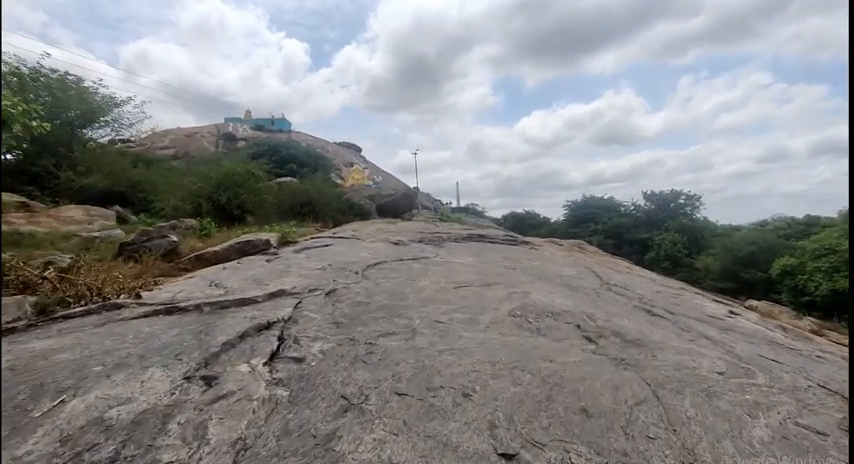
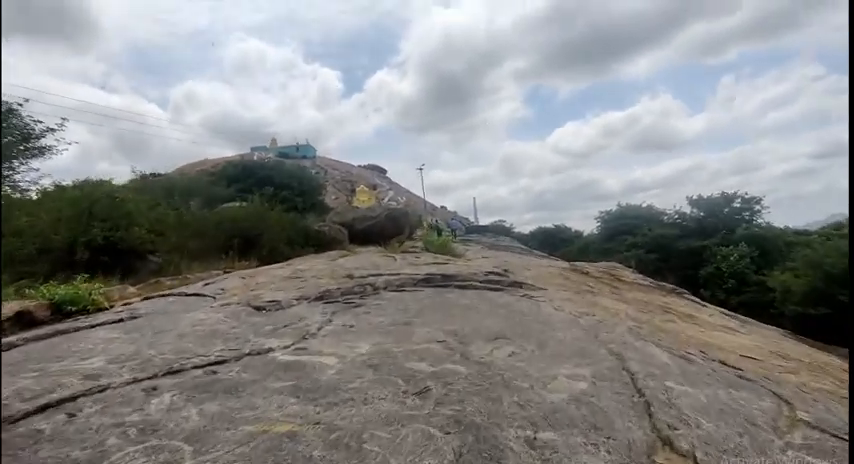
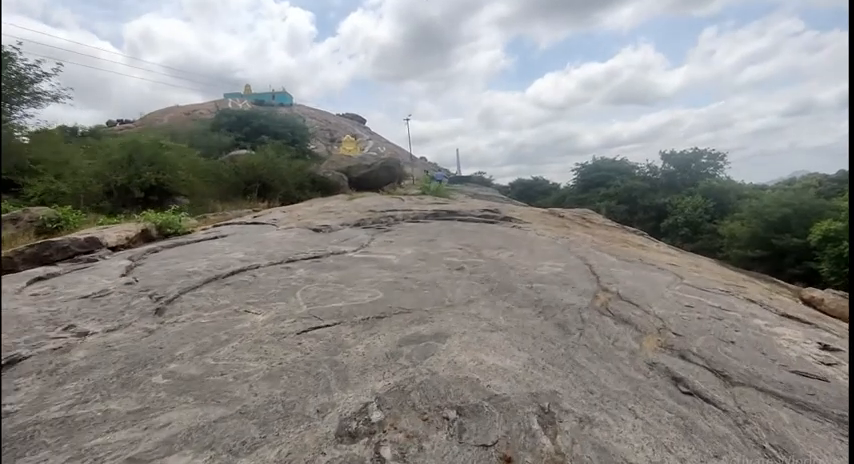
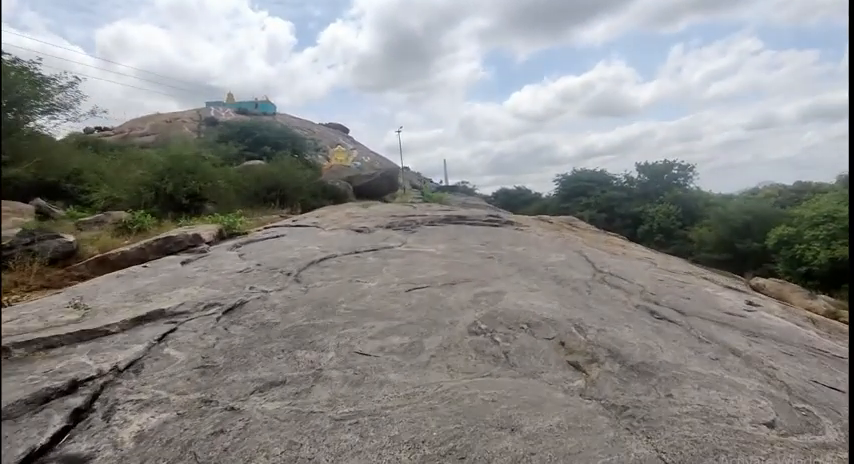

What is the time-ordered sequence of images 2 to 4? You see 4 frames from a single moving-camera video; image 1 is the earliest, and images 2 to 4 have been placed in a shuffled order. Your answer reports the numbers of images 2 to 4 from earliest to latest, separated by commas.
4, 3, 2
